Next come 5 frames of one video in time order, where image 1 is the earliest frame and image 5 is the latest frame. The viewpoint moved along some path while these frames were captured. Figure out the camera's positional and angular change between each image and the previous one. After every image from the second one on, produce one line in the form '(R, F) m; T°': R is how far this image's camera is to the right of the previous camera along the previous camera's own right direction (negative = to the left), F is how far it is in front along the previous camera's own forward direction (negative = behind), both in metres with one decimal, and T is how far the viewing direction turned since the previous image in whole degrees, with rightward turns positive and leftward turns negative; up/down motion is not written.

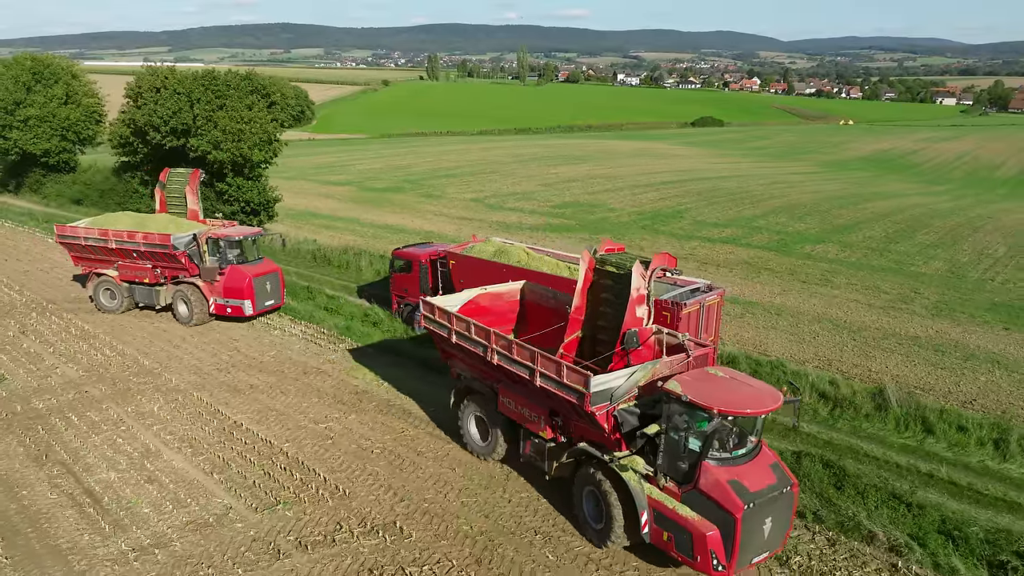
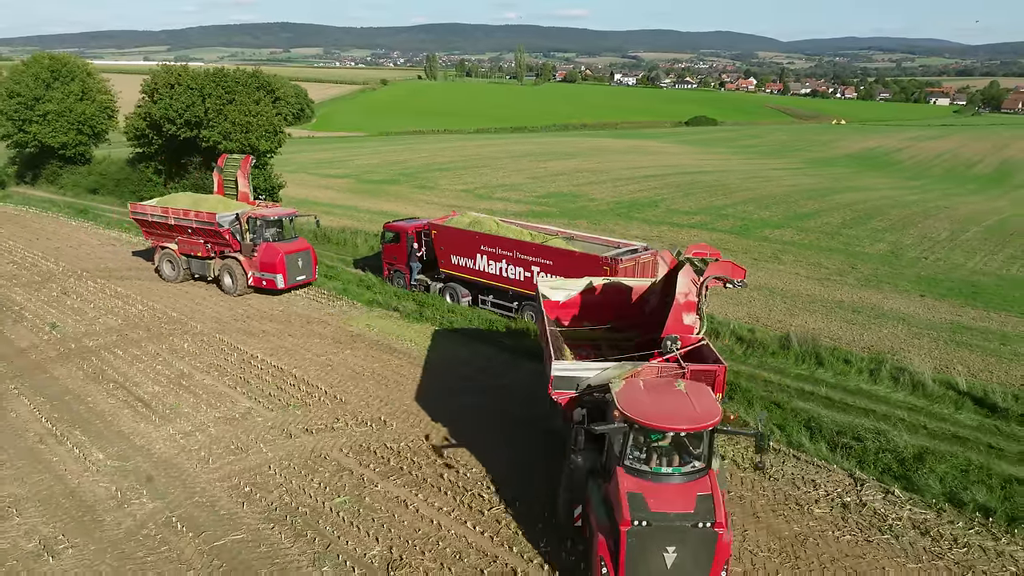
(+0.6, -2.4) m; 0°
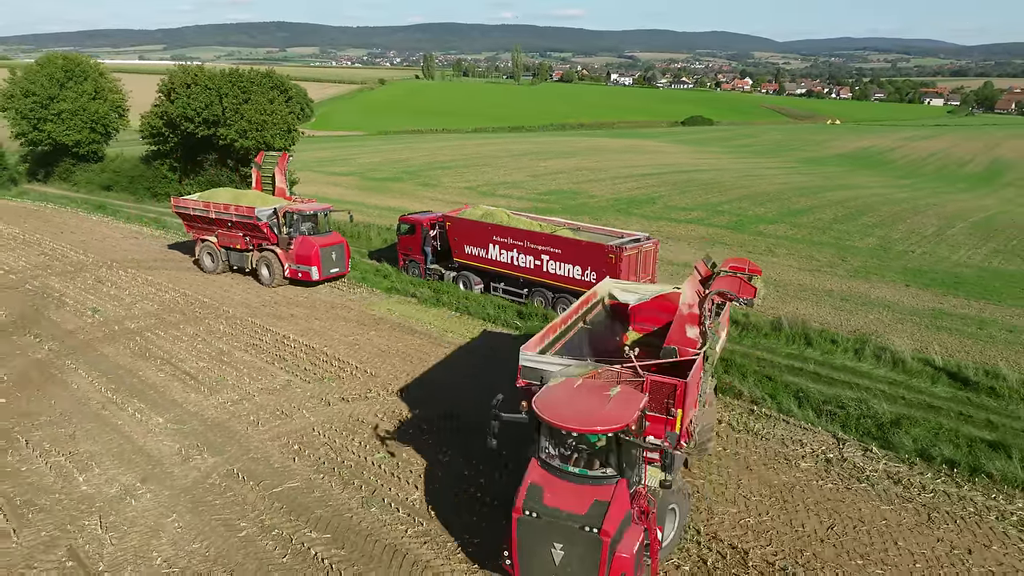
(-0.3, -1.1) m; 0°
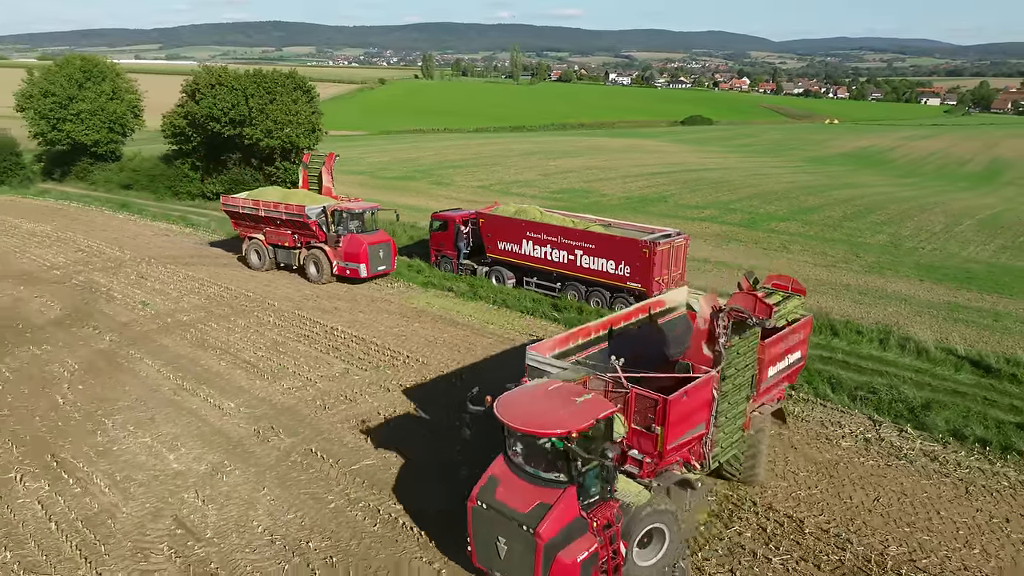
(-0.8, -0.6) m; 0°
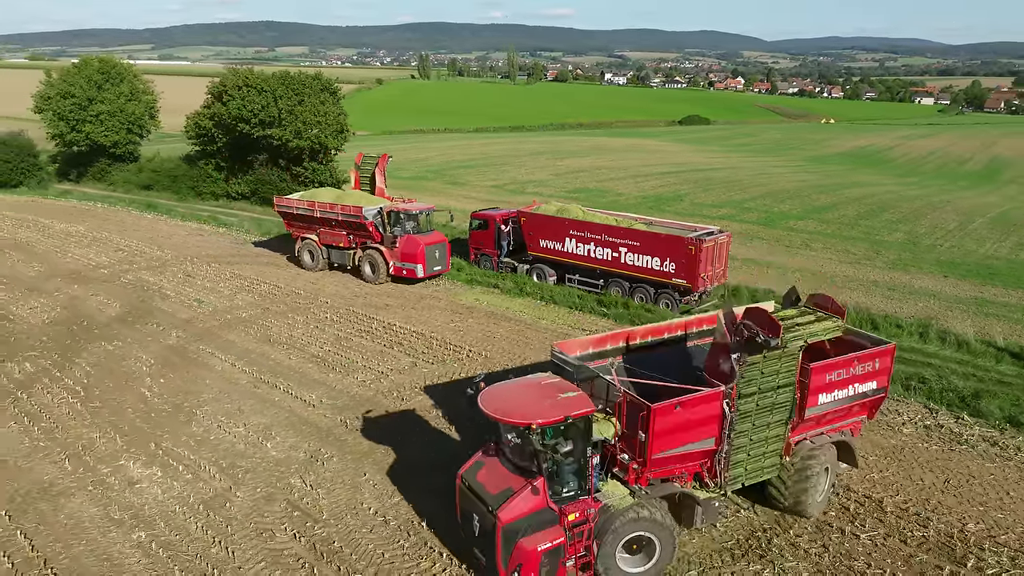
(-1.2, -0.5) m; 0°
